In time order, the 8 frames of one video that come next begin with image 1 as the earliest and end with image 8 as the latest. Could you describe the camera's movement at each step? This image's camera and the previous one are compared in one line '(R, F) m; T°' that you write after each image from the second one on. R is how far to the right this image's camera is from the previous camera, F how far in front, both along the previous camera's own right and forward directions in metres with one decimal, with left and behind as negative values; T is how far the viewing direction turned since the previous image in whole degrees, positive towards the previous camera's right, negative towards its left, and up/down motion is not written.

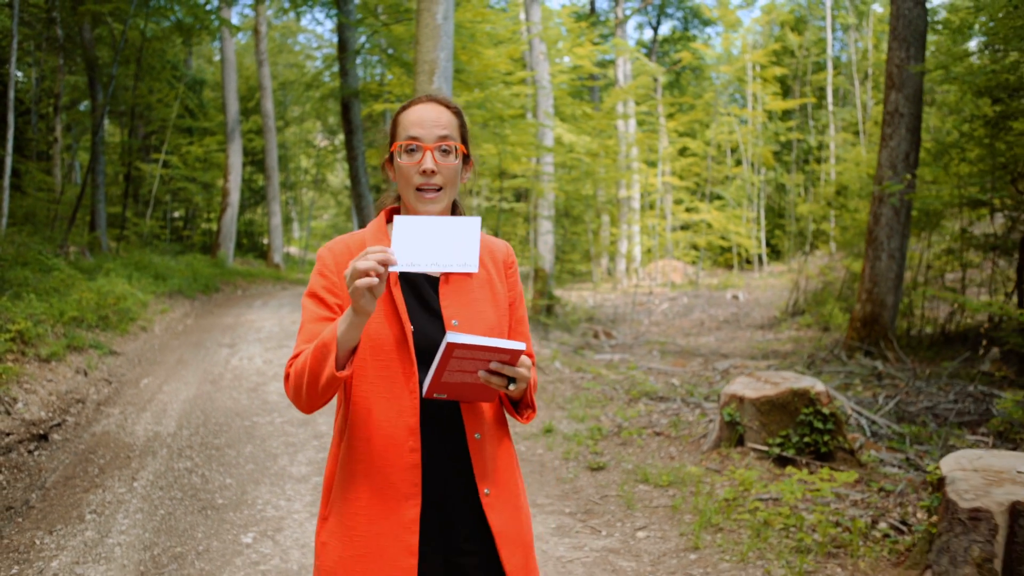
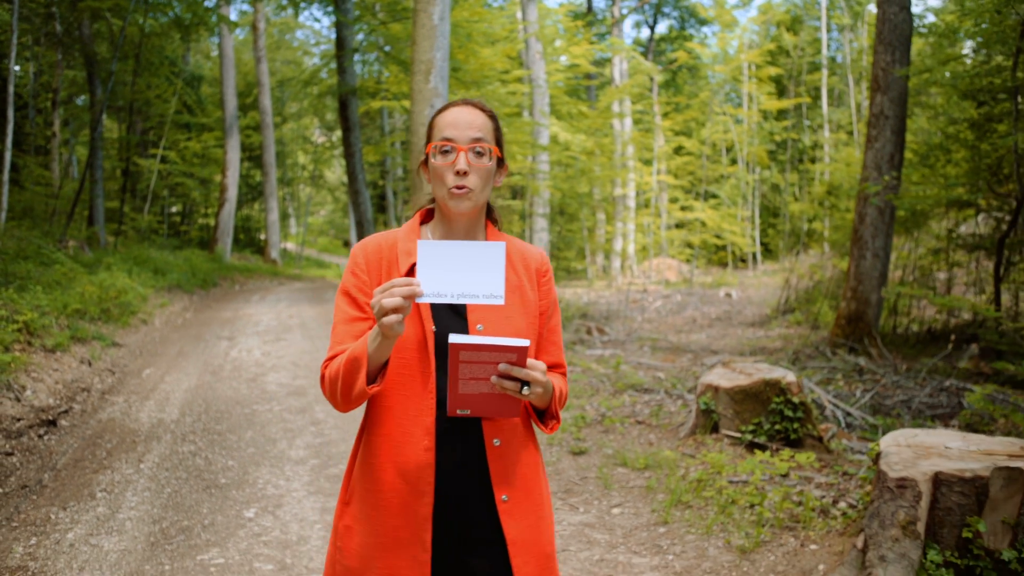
(+0.1, -0.2) m; 0°
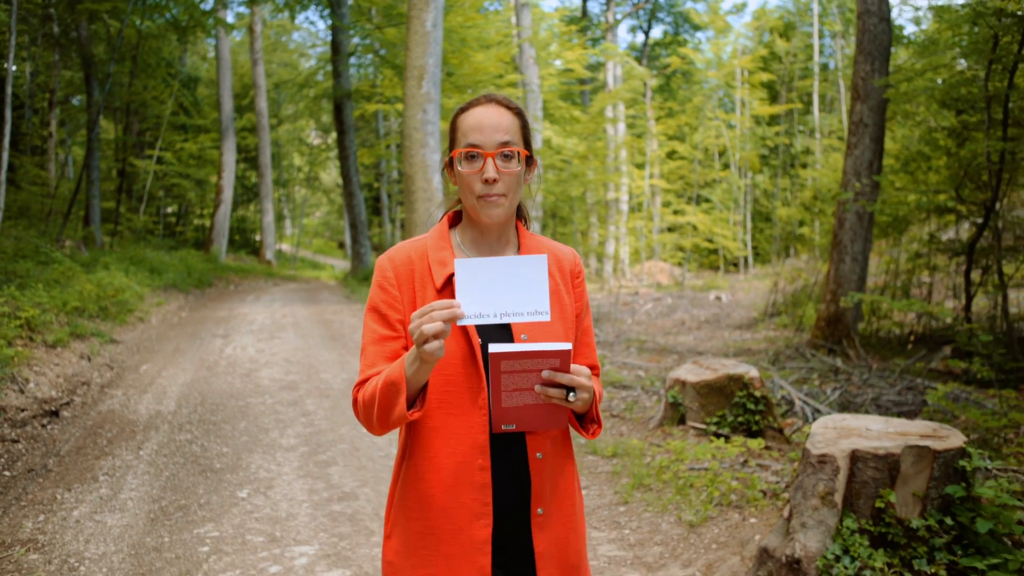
(+0.1, -0.2) m; 0°
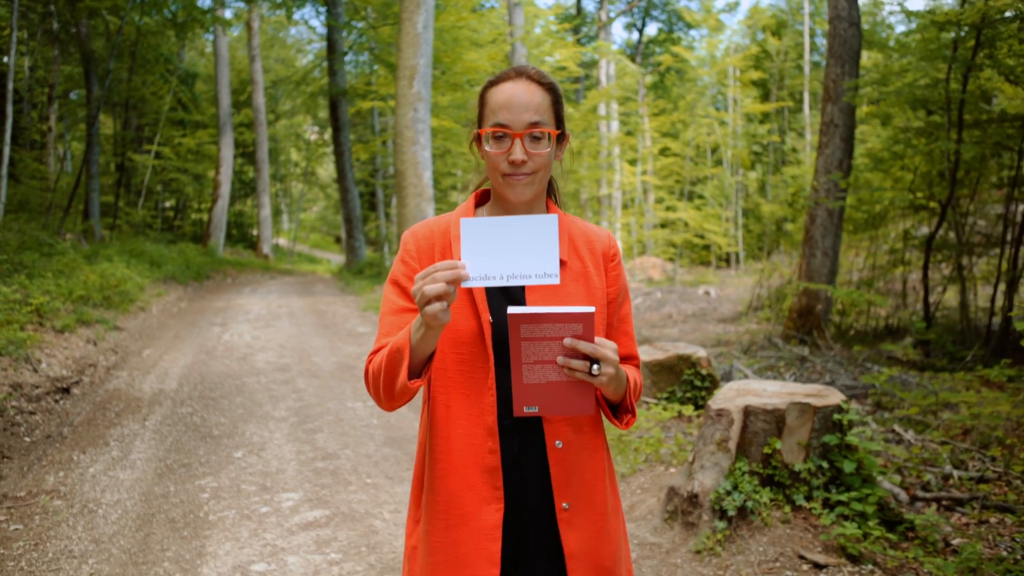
(+0.2, -0.4) m; 0°
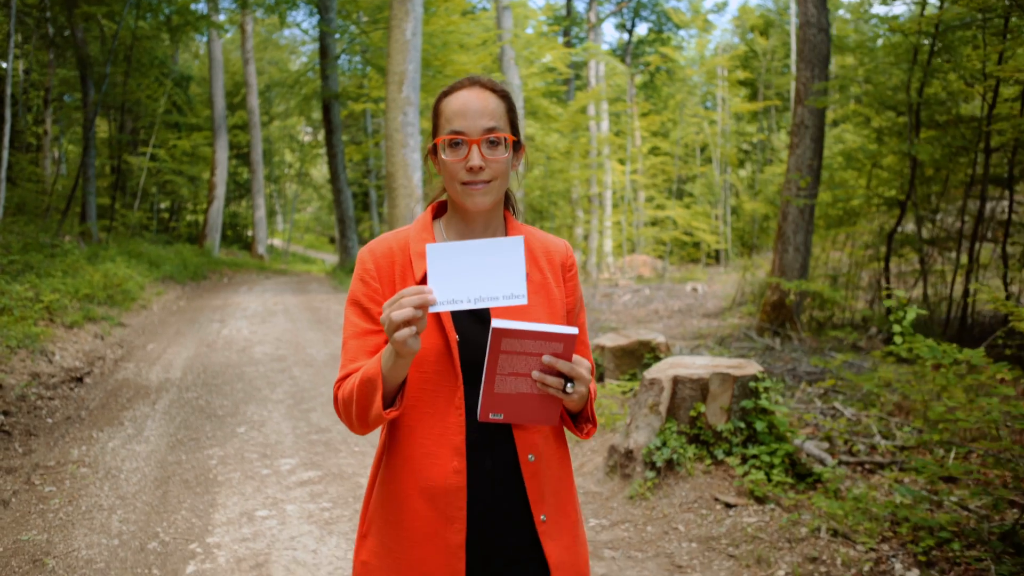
(+0.1, -0.5) m; 0°
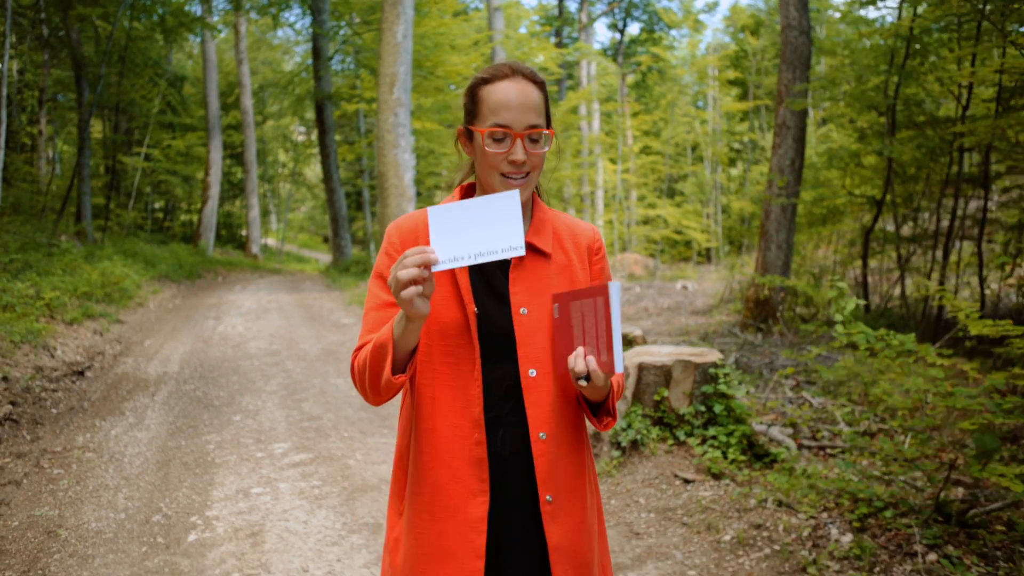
(+0.1, -0.2) m; 0°
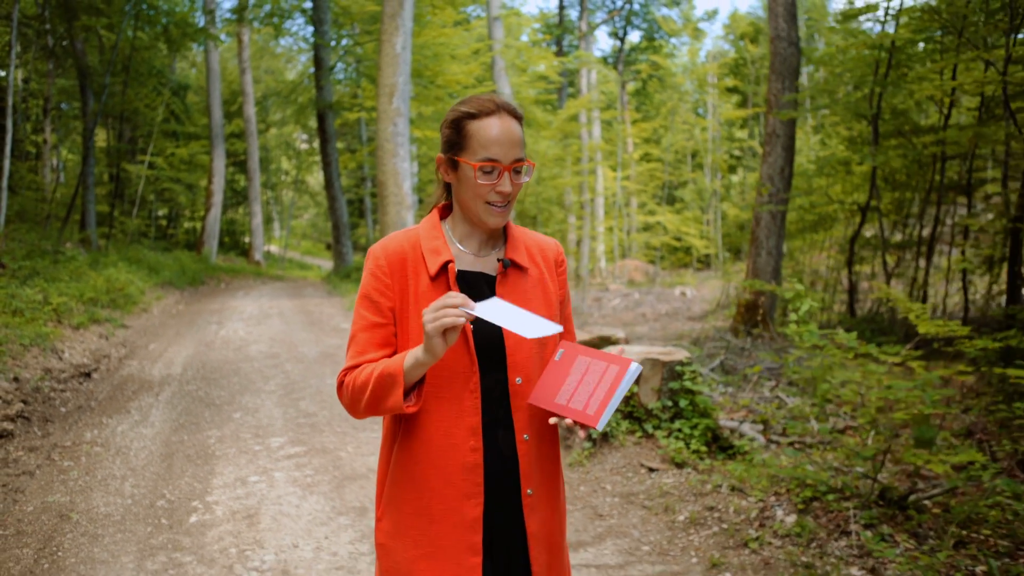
(+0.1, -0.2) m; 0°
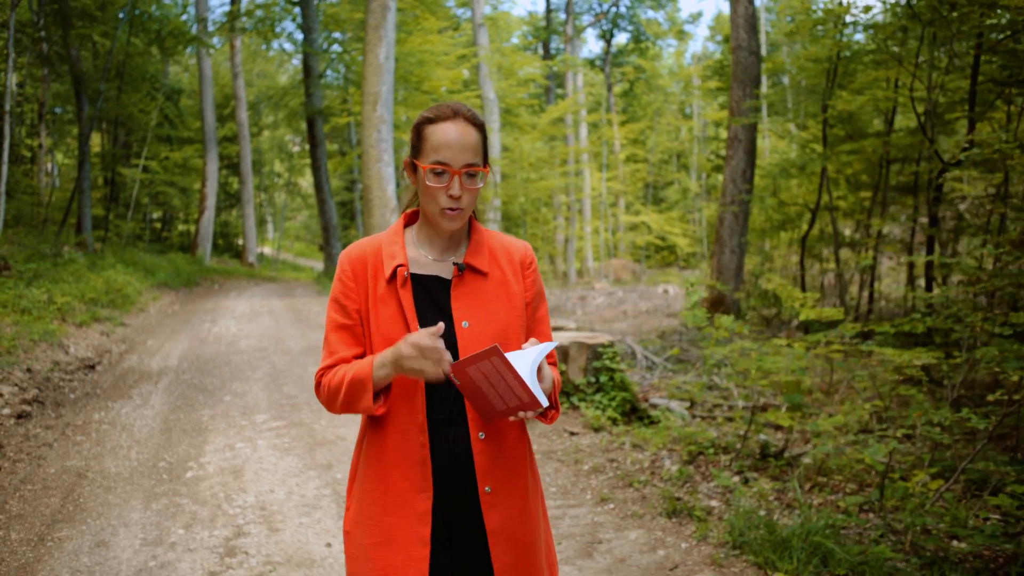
(+0.3, -0.6) m; 0°
